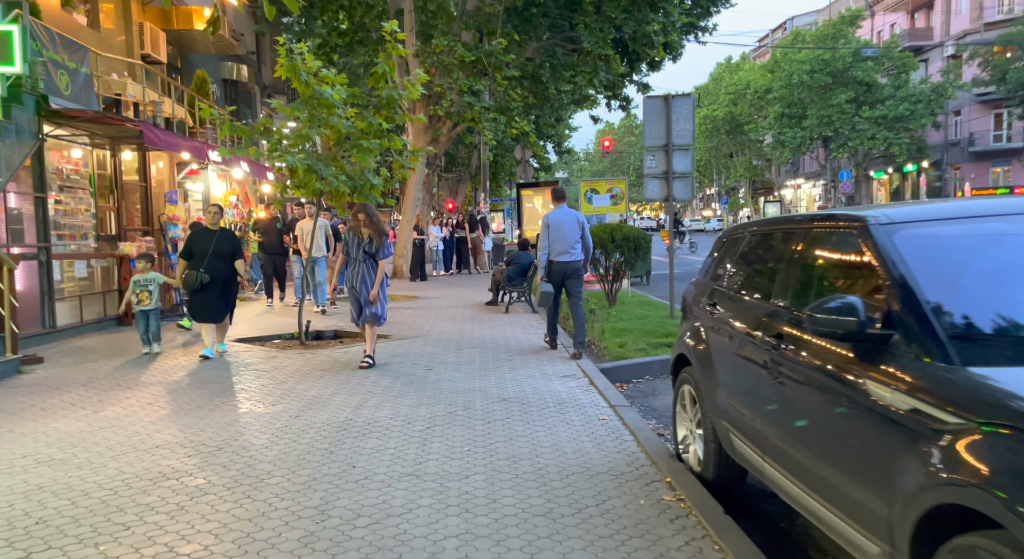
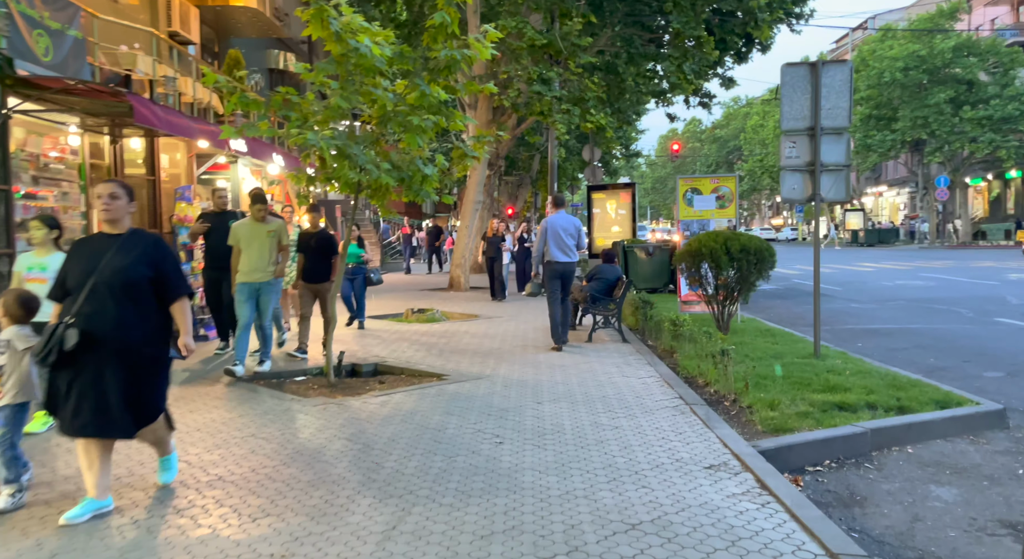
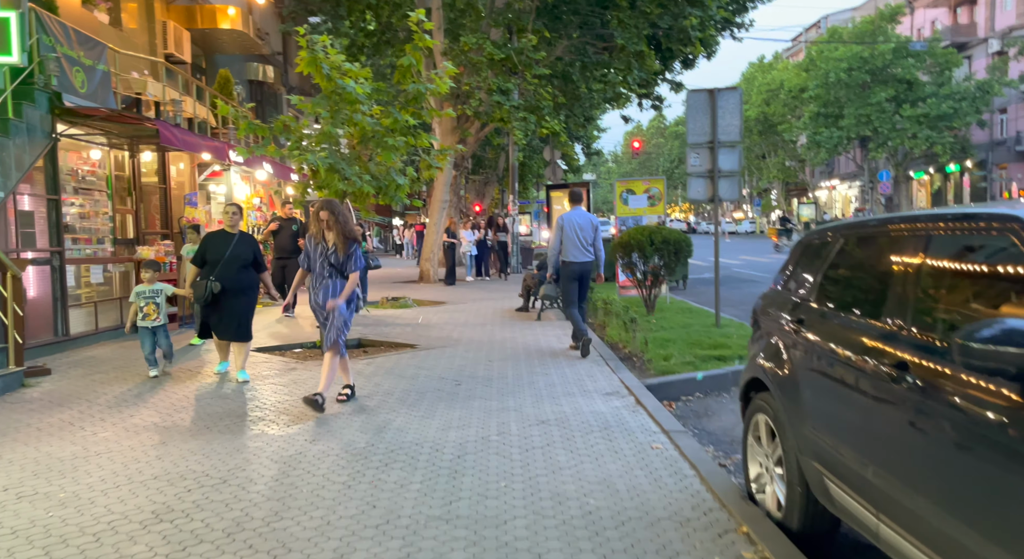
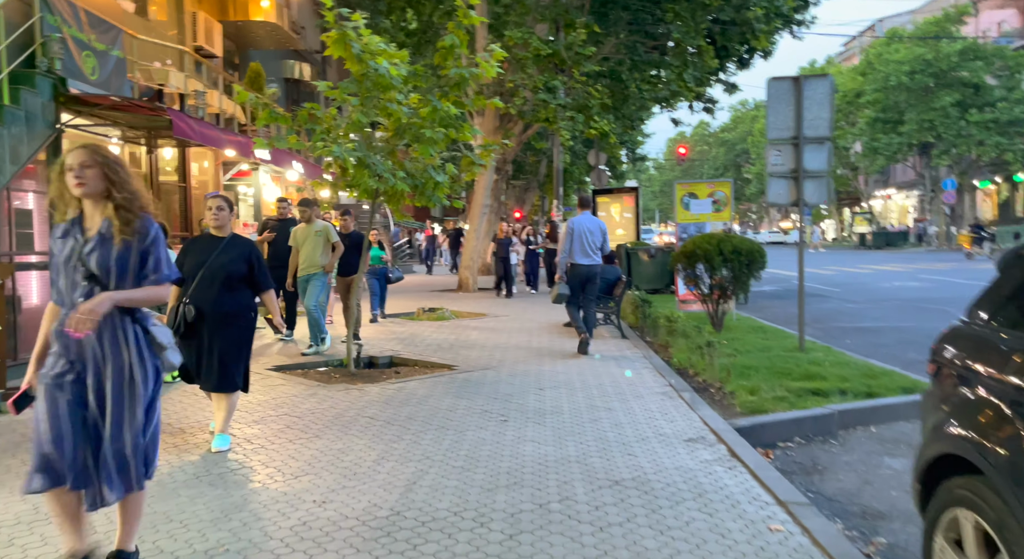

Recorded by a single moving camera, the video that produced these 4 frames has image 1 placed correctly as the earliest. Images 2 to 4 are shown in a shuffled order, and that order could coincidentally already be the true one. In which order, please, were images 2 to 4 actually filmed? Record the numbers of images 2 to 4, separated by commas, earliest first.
3, 4, 2
